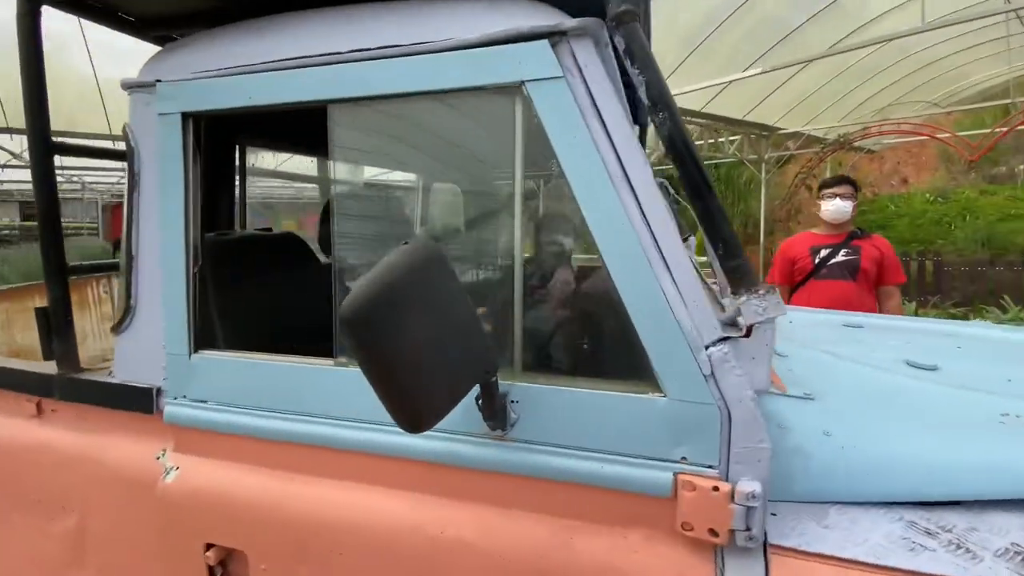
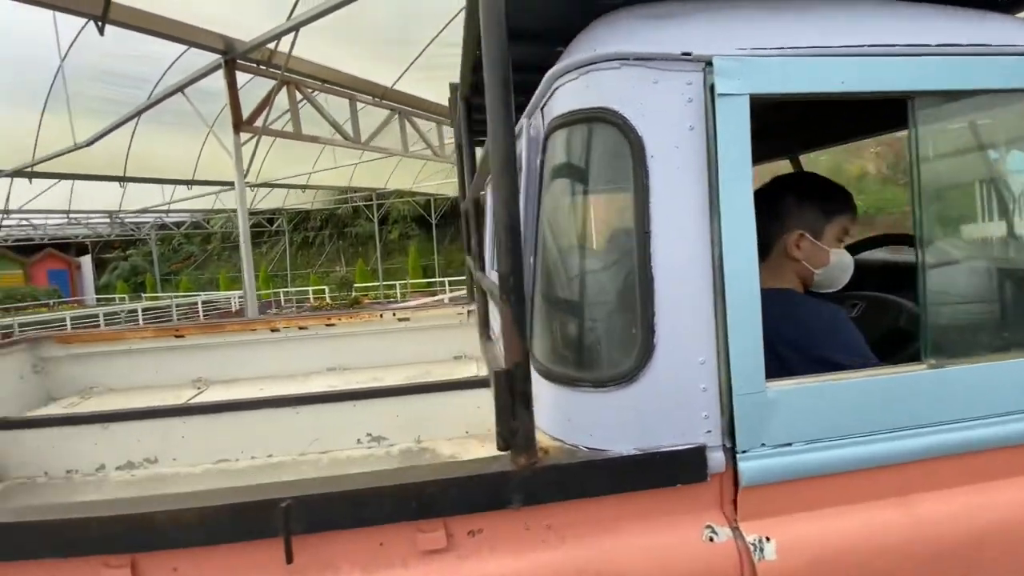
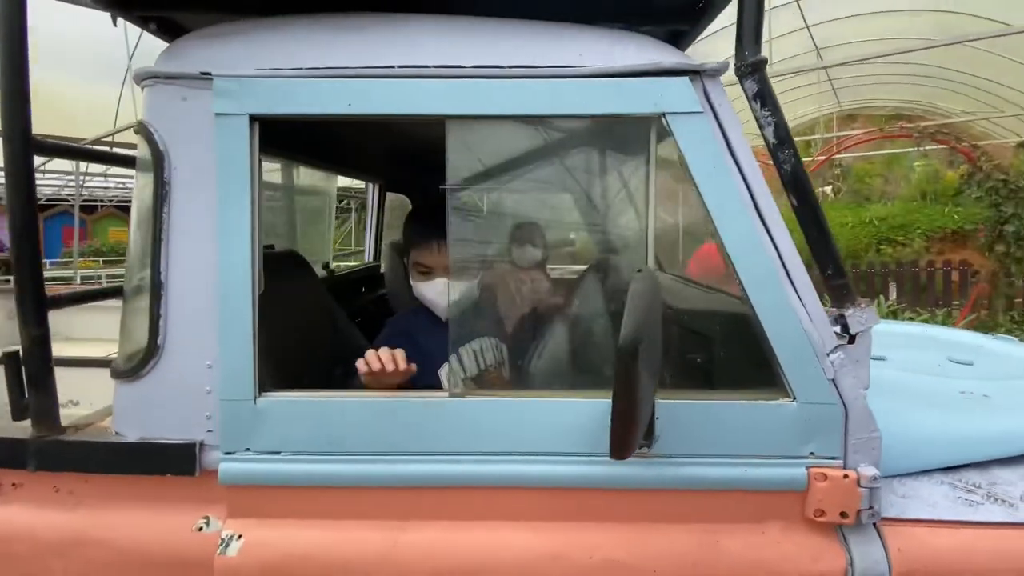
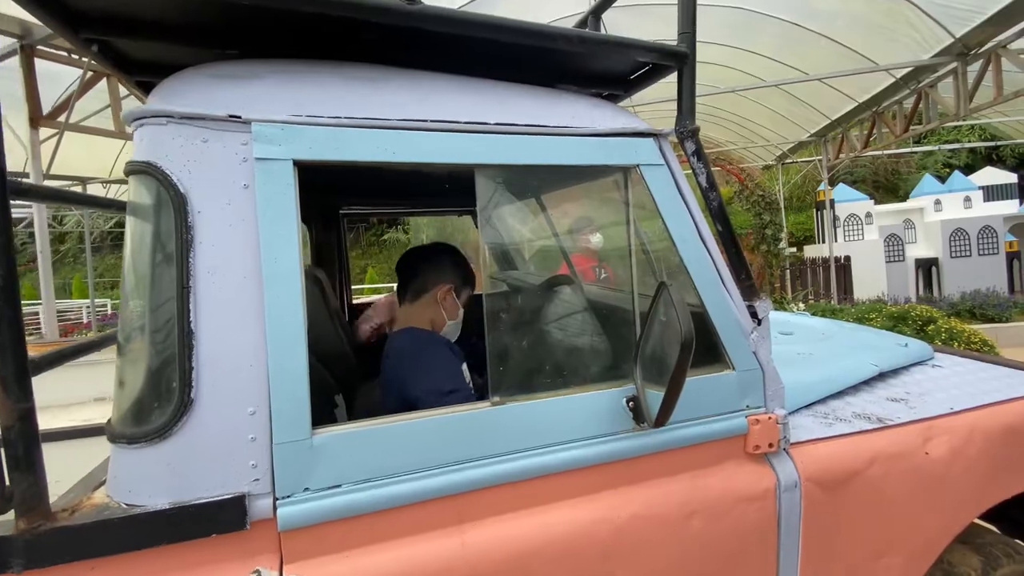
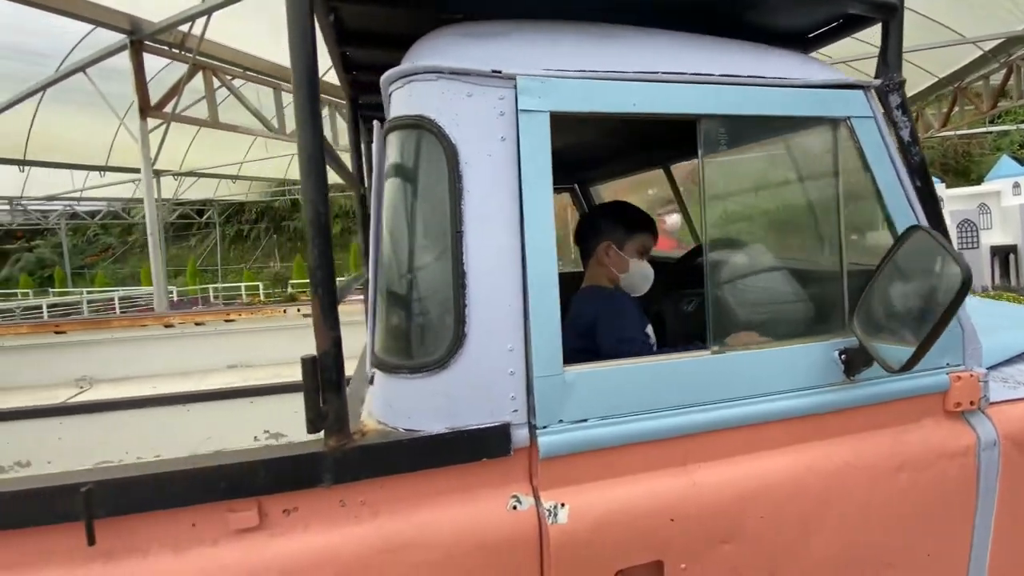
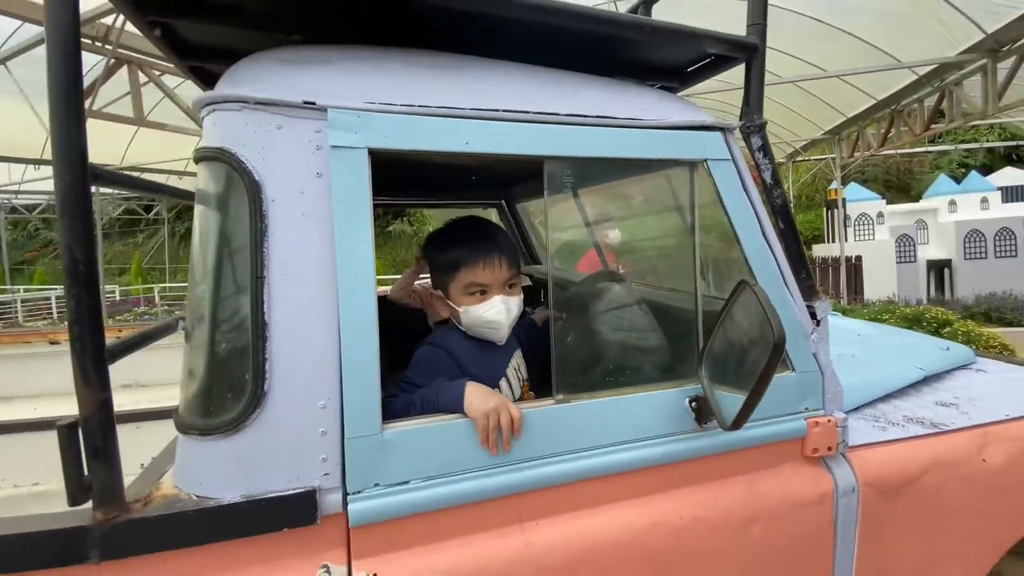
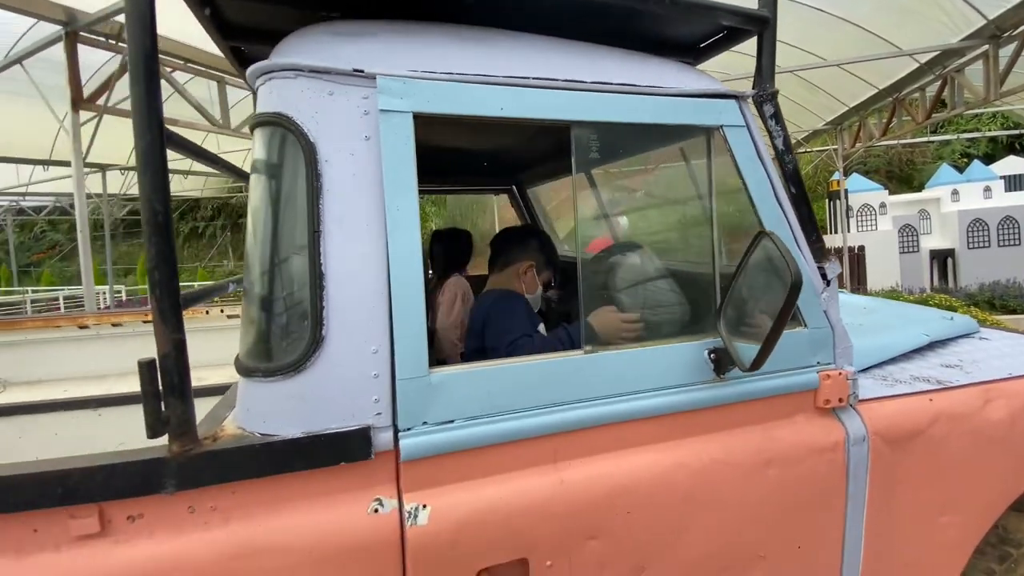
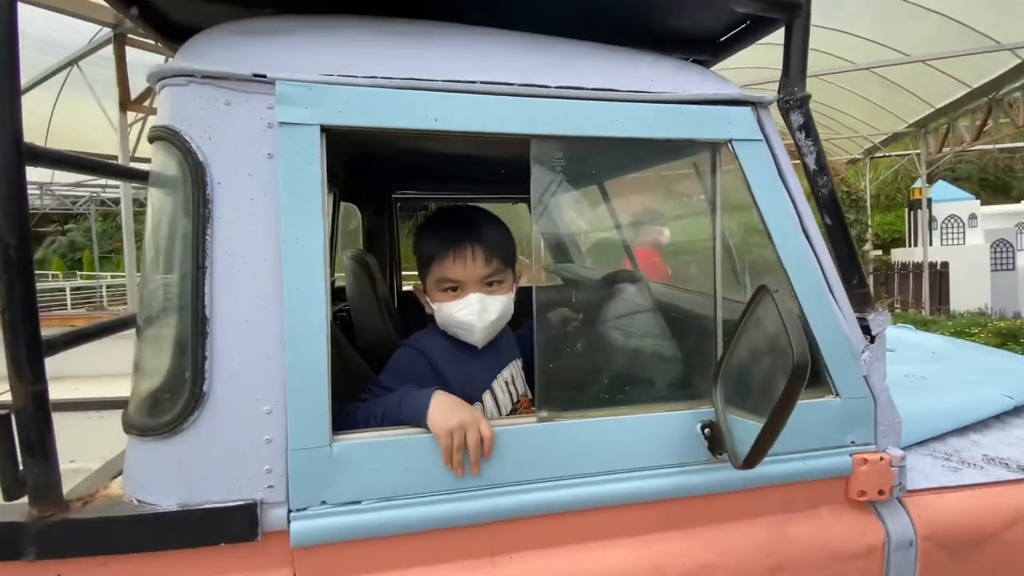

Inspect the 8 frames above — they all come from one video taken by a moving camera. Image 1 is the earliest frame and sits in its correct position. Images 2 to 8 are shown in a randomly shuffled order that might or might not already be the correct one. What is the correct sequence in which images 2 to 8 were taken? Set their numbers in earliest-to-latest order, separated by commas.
3, 8, 6, 4, 7, 5, 2
